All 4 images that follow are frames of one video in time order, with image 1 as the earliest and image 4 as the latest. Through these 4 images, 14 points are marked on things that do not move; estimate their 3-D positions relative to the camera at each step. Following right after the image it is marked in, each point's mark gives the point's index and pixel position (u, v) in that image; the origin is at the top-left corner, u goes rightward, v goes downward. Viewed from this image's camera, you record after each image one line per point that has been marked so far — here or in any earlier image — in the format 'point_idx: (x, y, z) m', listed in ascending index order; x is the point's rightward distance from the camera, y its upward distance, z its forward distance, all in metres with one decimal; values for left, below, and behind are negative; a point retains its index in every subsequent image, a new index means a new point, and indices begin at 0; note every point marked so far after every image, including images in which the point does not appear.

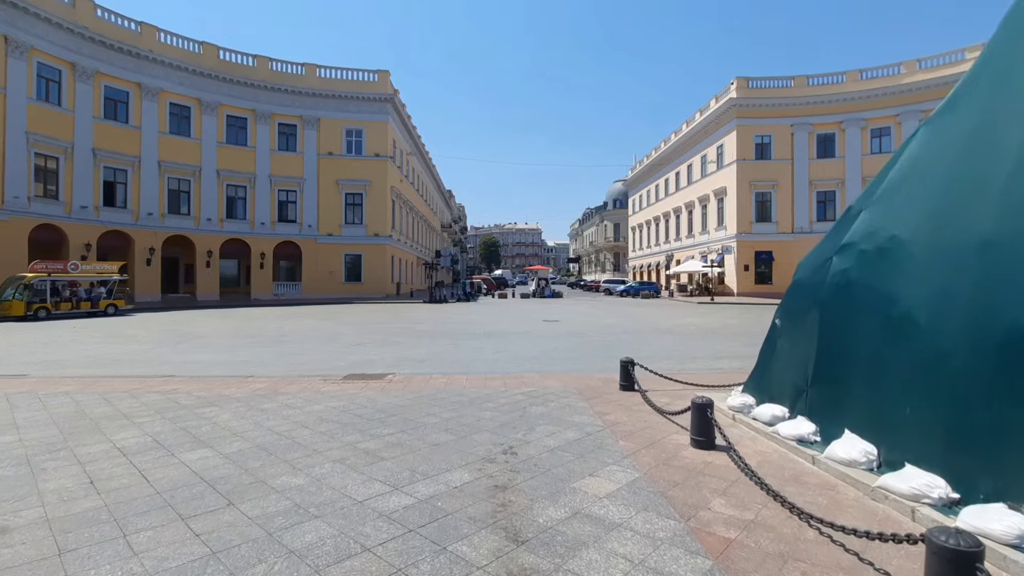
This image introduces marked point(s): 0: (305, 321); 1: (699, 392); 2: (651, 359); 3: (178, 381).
0: (-8.0, -1.3, +19.2) m
1: (+2.5, -1.4, +6.5) m
2: (+3.0, -1.5, +10.6) m
3: (-5.2, -1.5, +7.7) m
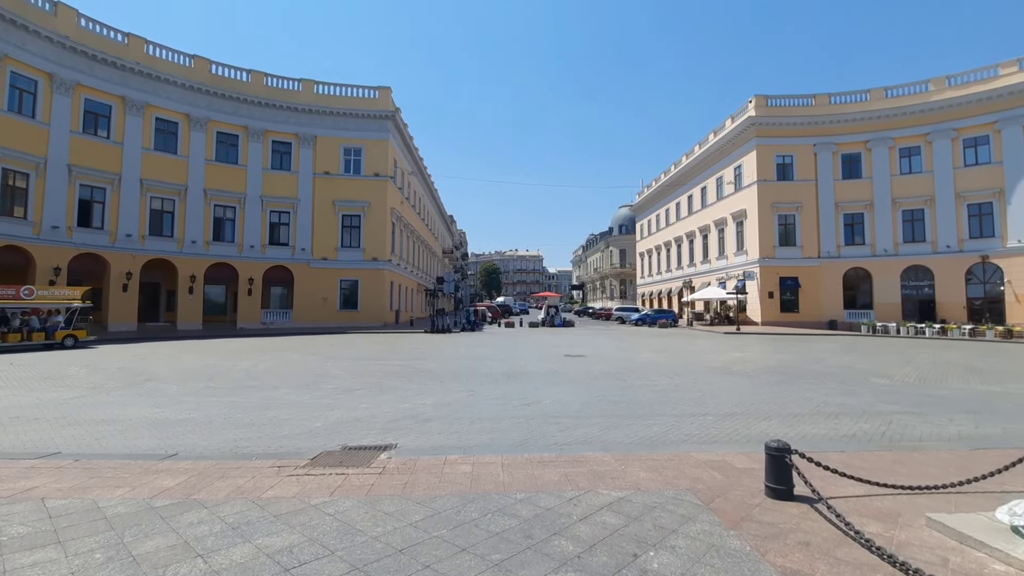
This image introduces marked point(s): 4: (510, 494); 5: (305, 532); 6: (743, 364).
0: (-7.4, -2.2, +16.4) m
1: (+3.1, -1.7, +3.7) m
2: (+3.6, -2.0, +7.7) m
3: (-4.6, -1.8, +4.9) m
4: (0.0, -1.7, +4.2) m
5: (-1.4, -1.7, +3.5) m
6: (+6.8, -2.2, +14.5) m
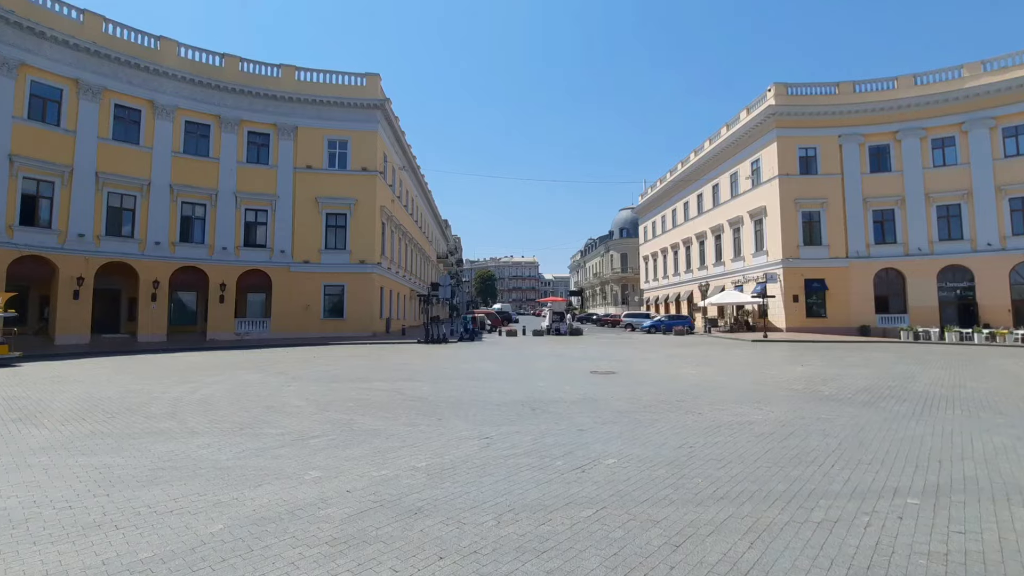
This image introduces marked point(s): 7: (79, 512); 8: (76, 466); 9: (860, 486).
0: (-7.0, -2.3, +13.0) m
1: (+3.6, -1.5, +0.4) m
2: (+4.1, -1.9, +4.5) m
3: (-4.1, -1.7, +1.6) m
4: (+0.5, -1.6, +0.9) m
5: (-0.9, -1.5, +0.2) m
6: (+7.2, -2.2, +11.3) m
7: (-3.8, -1.9, +4.4) m
8: (-4.9, -2.0, +5.6) m
9: (+3.3, -1.9, +4.7) m
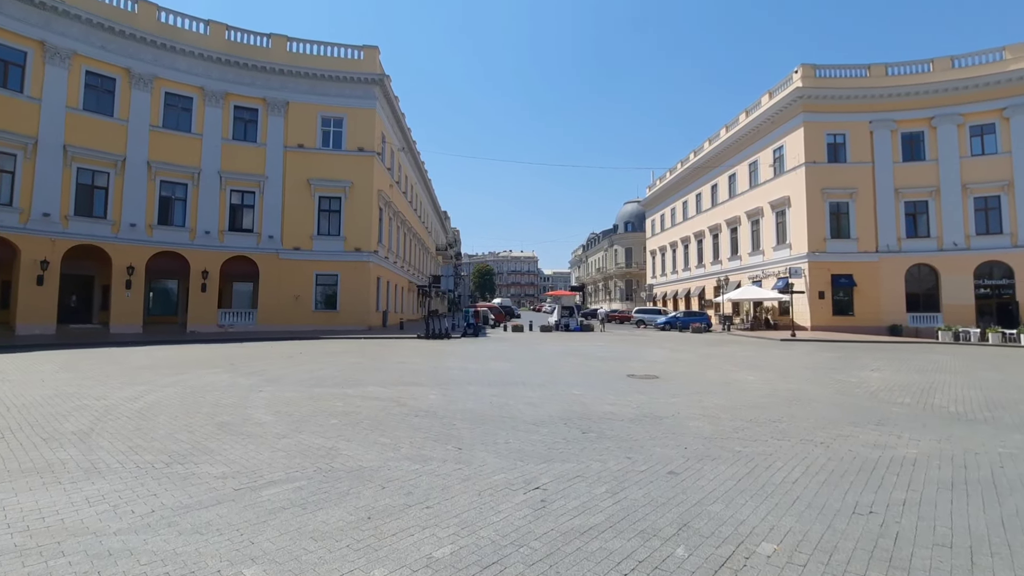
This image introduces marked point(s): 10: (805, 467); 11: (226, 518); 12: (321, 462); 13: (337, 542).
0: (-6.5, -1.9, +10.7) m
1: (+4.2, -1.3, -1.8) m
2: (+4.6, -1.7, +2.2) m
3: (-3.5, -1.4, -0.7) m
4: (+1.1, -1.4, -1.4) m
5: (-0.3, -1.3, -2.1) m
6: (+7.7, -2.0, +9.1) m
7: (-3.2, -1.7, +2.1) m
8: (-4.4, -1.7, +3.3) m
9: (+3.8, -1.7, +2.5) m
10: (+2.9, -1.7, +4.8) m
11: (-2.1, -1.7, +3.7) m
12: (-1.9, -1.7, +4.9) m
13: (-1.2, -1.7, +3.3) m
